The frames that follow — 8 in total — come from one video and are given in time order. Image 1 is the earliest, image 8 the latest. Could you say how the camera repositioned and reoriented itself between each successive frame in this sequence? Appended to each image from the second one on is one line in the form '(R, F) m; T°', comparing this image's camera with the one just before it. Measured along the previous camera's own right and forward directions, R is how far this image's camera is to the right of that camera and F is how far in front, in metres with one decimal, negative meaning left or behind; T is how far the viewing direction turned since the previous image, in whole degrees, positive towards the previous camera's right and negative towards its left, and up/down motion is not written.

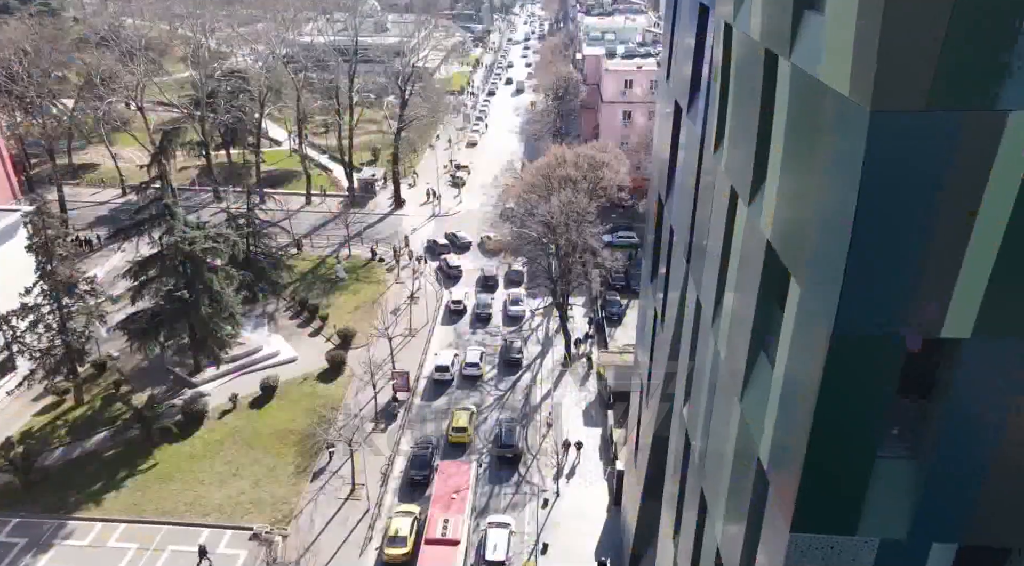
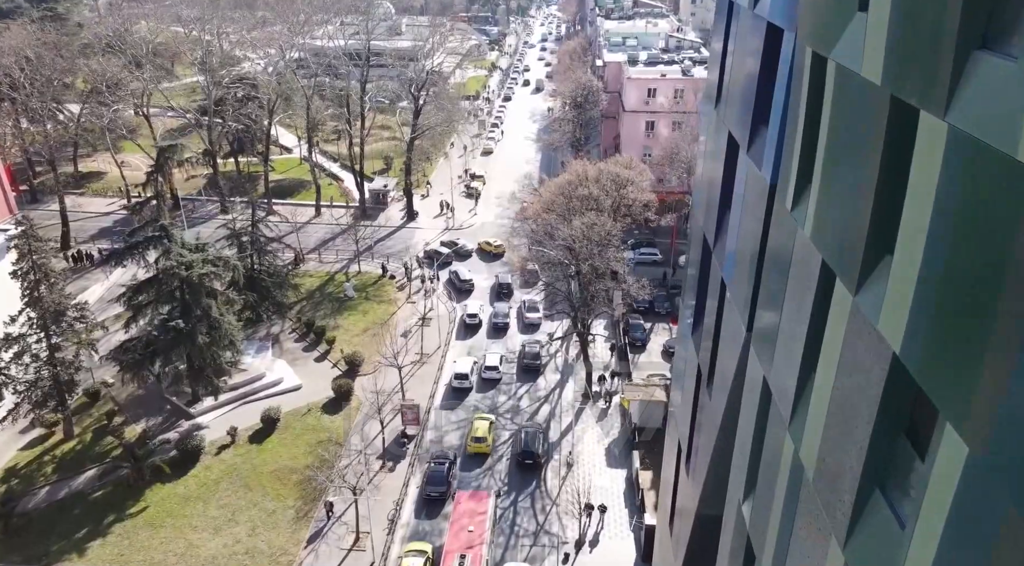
(-0.2, +2.2) m; -1°
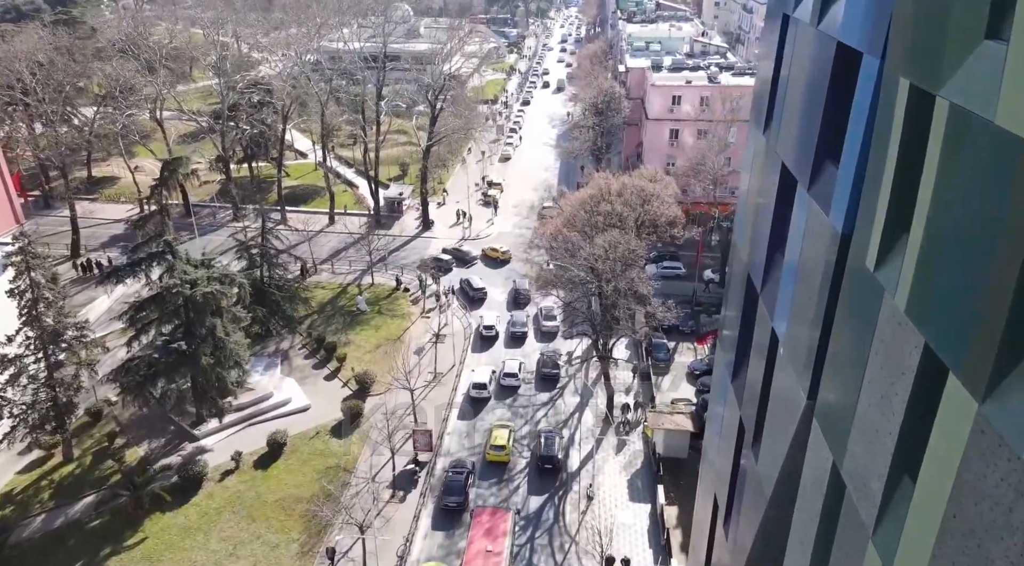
(-0.1, +1.5) m; -1°
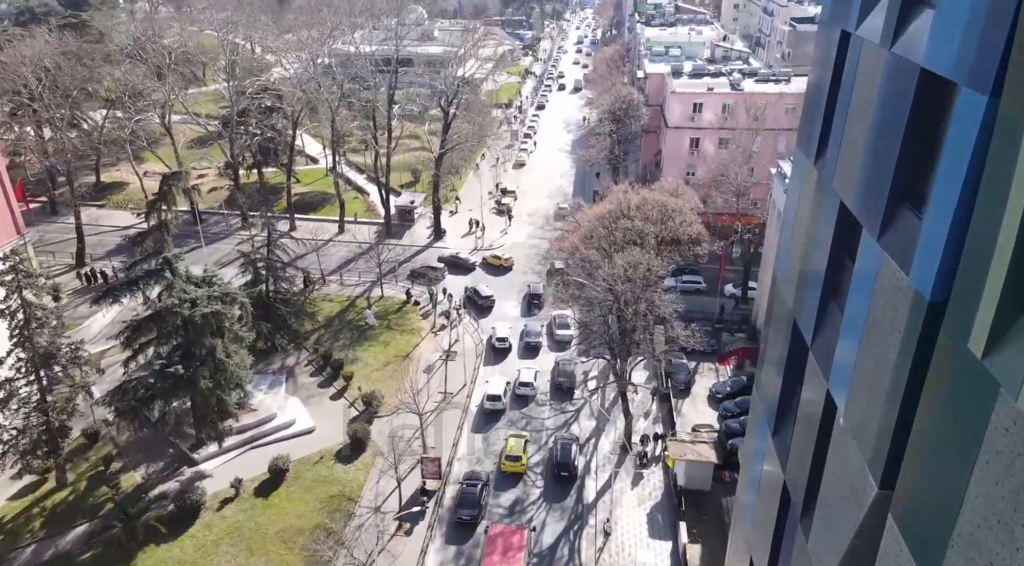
(0.0, +1.5) m; -1°
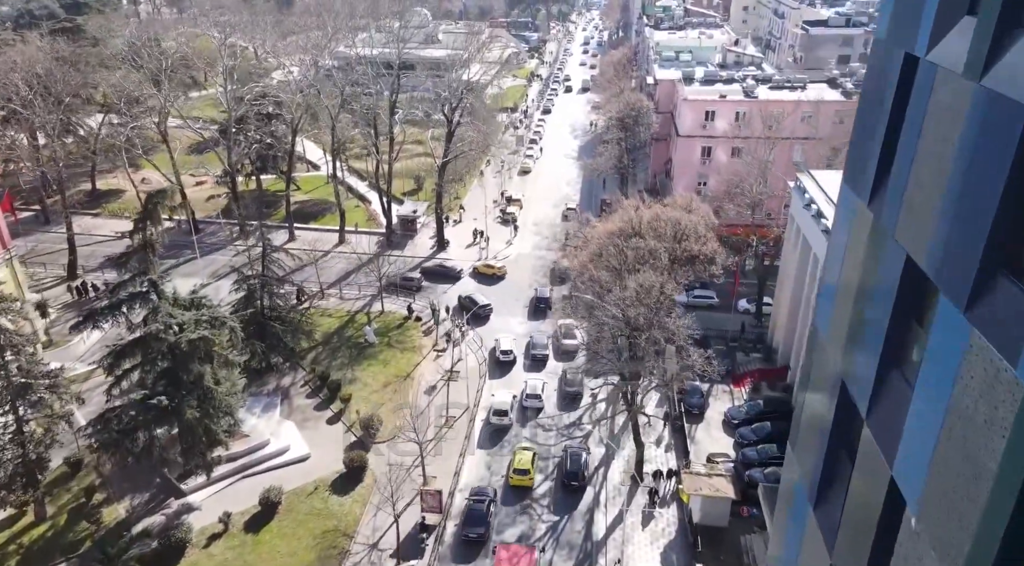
(0.0, +1.6) m; 0°
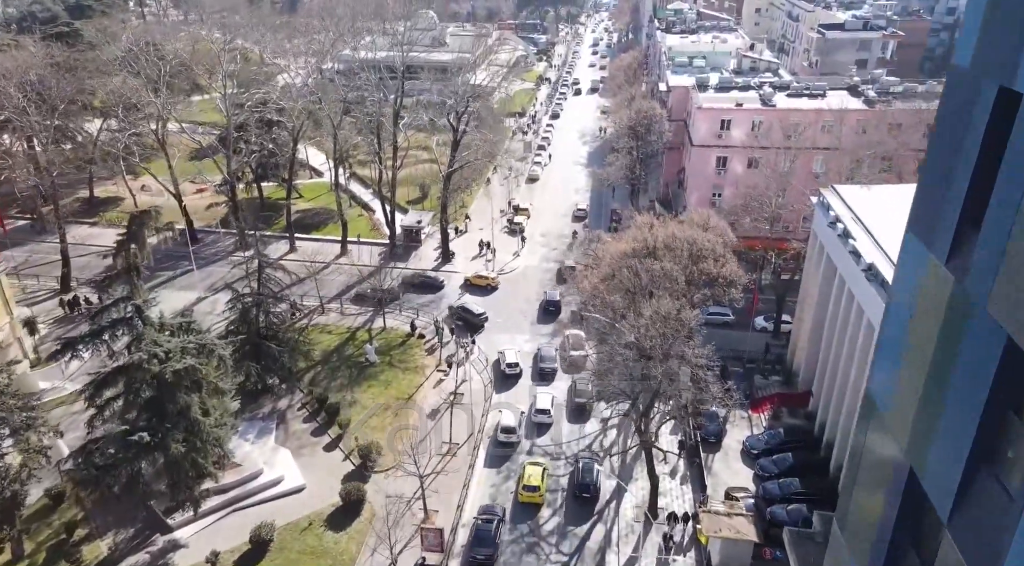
(0.0, +1.6) m; -1°
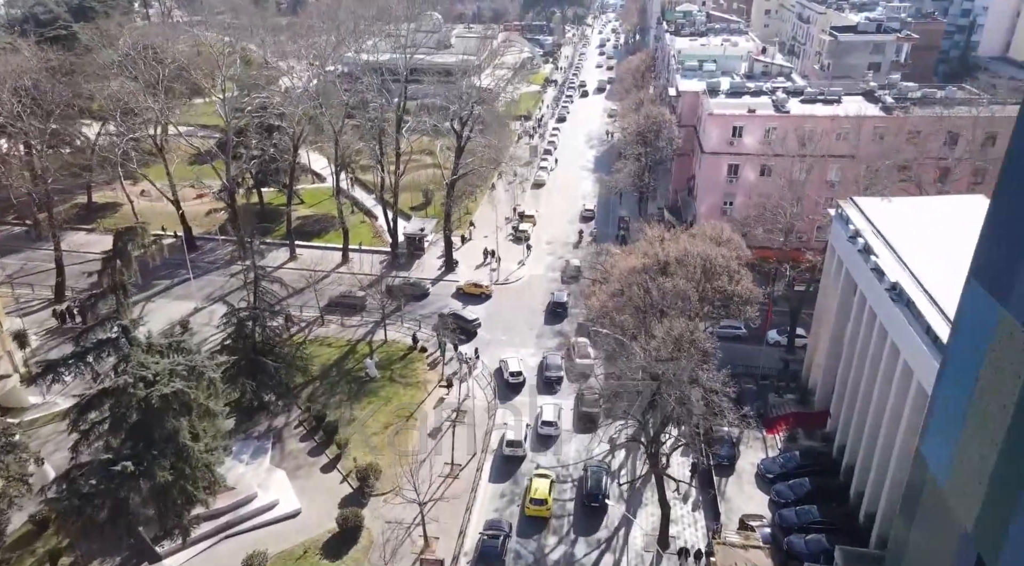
(0.0, +1.2) m; 0°
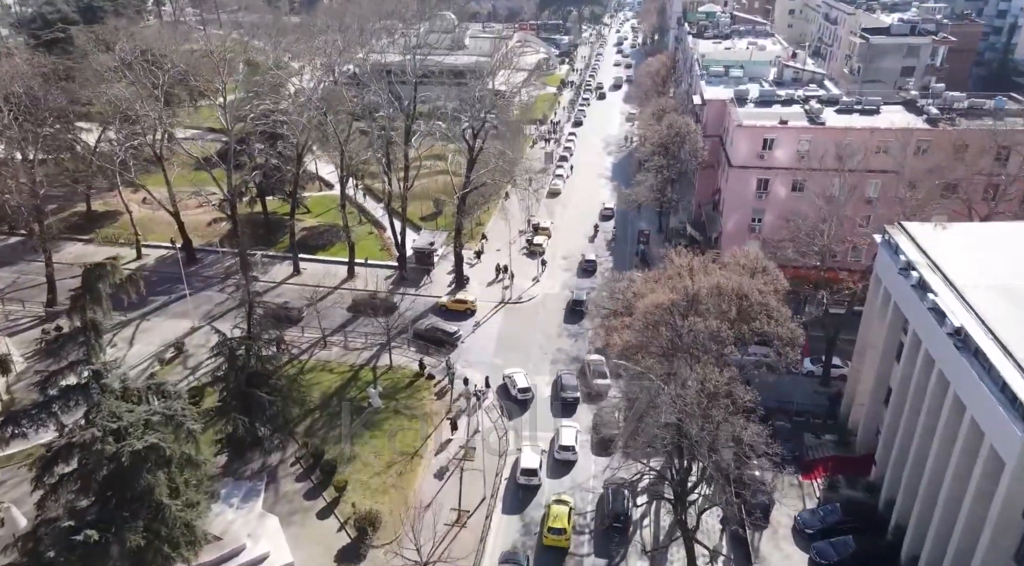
(0.0, +2.5) m; -1°
